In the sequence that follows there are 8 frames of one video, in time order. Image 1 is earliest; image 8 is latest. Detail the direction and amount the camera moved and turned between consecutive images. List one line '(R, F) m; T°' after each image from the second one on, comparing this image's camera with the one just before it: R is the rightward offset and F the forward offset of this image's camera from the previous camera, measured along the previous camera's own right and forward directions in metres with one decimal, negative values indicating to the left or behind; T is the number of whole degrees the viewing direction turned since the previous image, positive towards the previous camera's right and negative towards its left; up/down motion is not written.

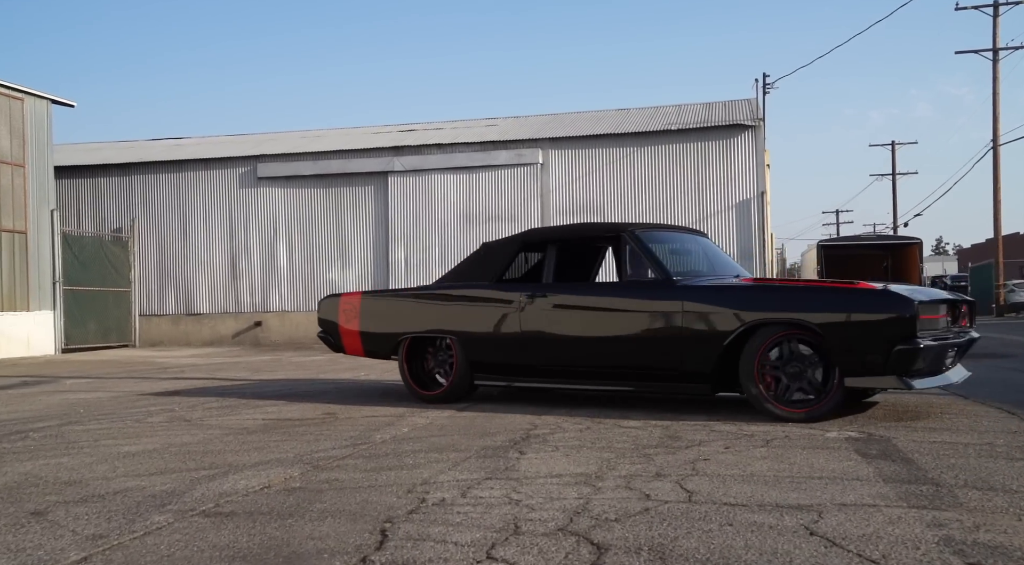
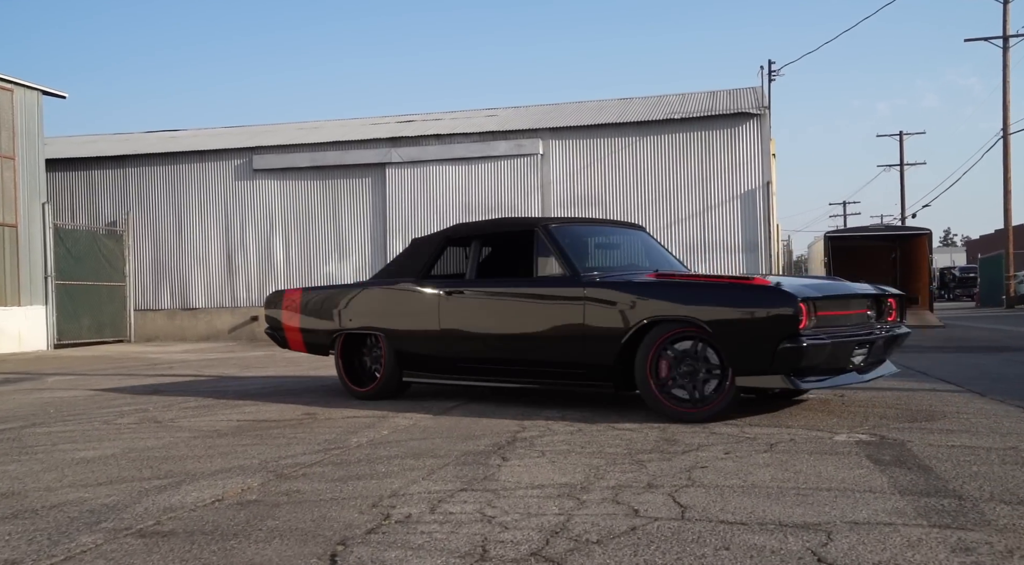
(+0.1, +0.4) m; 0°
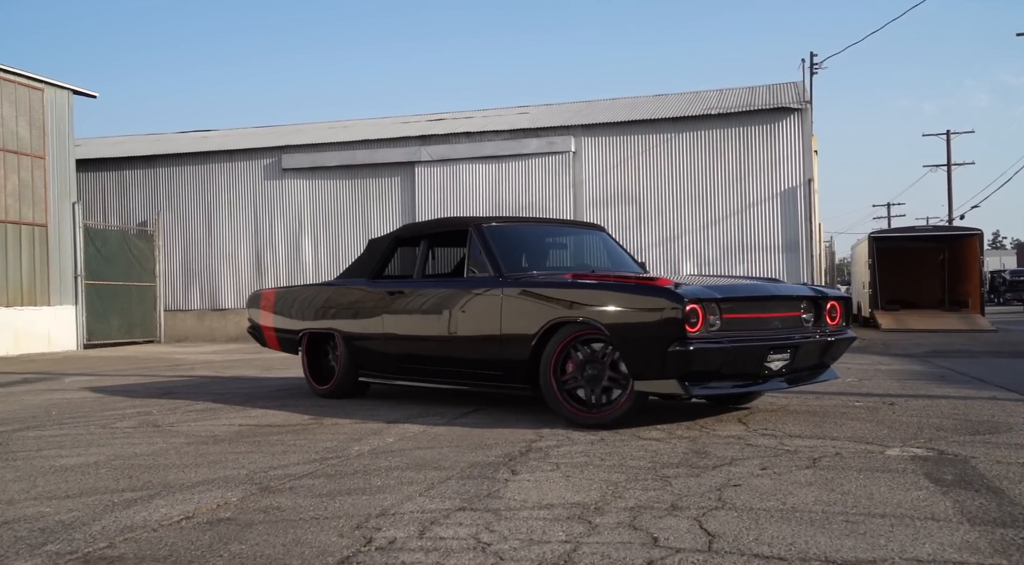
(+0.1, +0.5) m; -2°
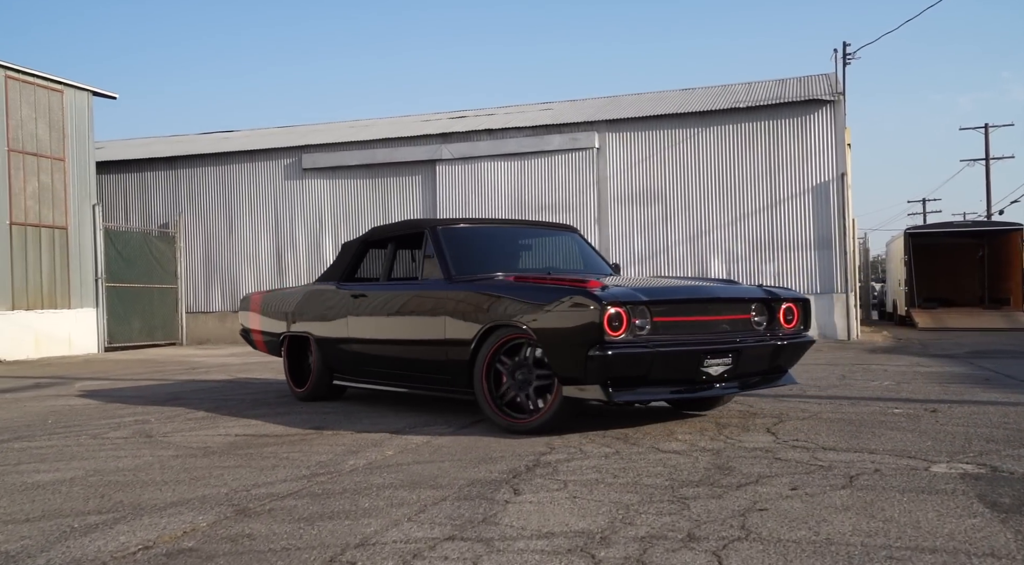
(+0.1, +0.4) m; -2°
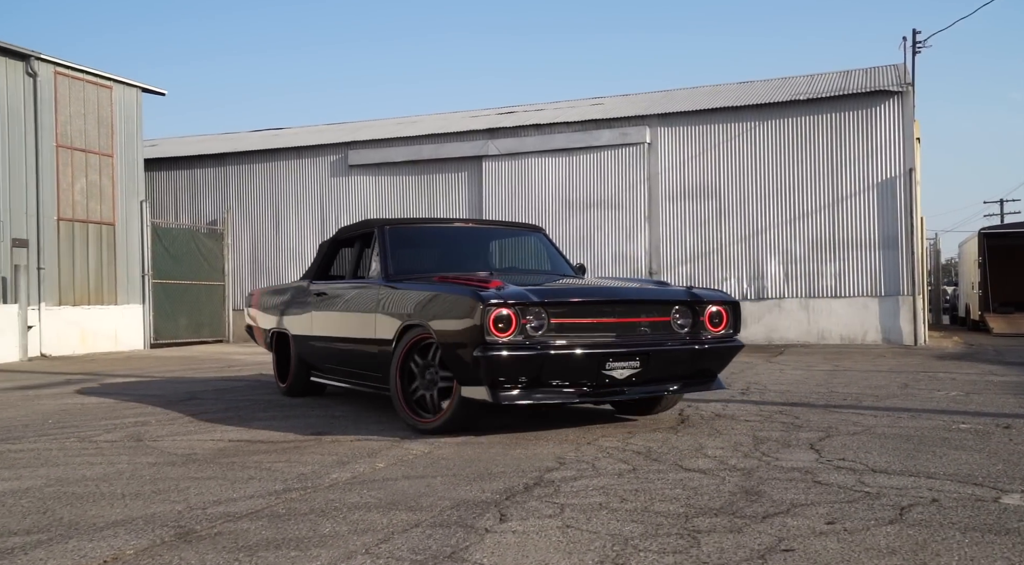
(+0.3, +0.6) m; -4°
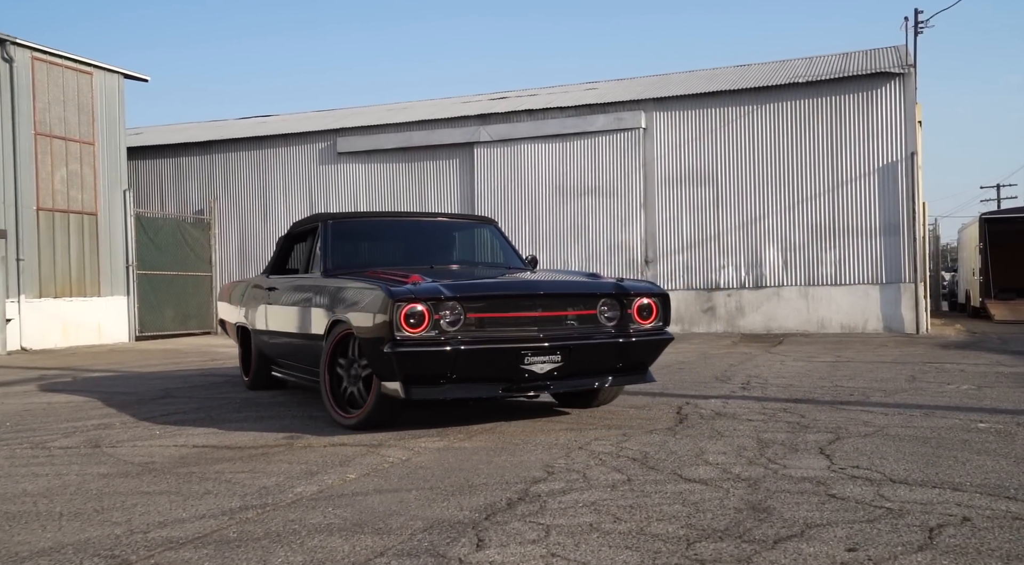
(+0.1, +0.4) m; 0°
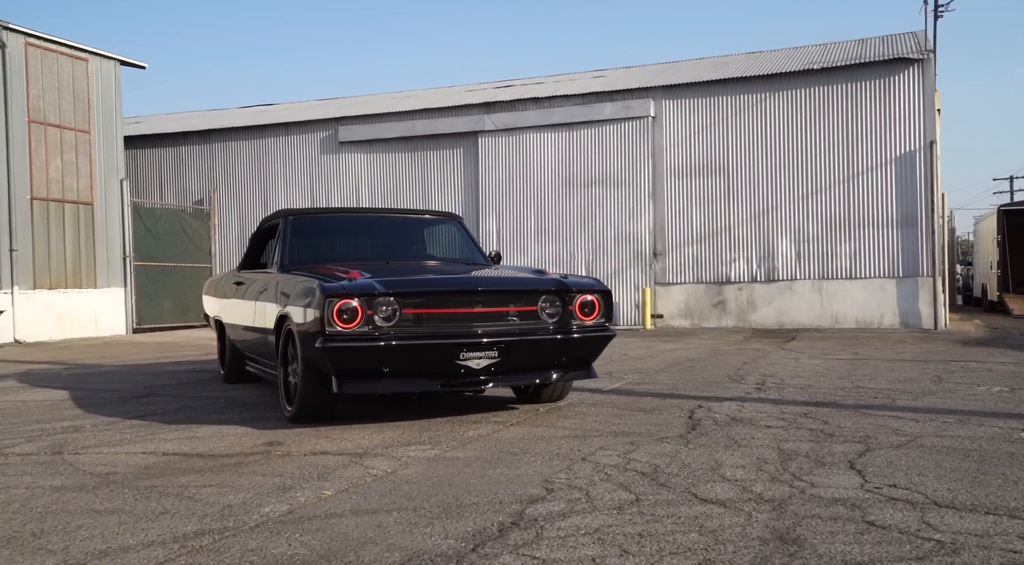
(+0.1, +0.5) m; 0°
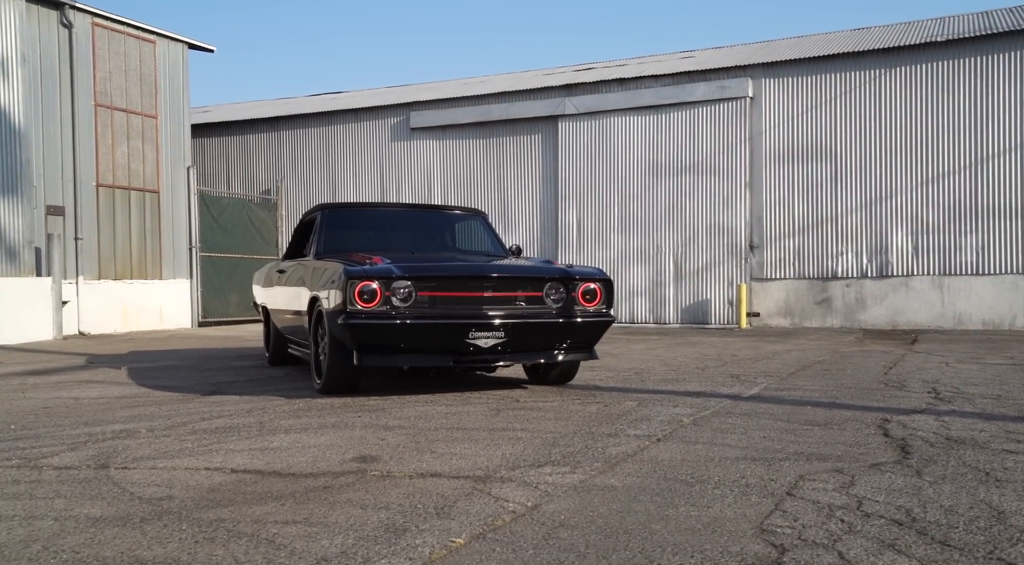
(-0.5, +1.2) m; -4°
